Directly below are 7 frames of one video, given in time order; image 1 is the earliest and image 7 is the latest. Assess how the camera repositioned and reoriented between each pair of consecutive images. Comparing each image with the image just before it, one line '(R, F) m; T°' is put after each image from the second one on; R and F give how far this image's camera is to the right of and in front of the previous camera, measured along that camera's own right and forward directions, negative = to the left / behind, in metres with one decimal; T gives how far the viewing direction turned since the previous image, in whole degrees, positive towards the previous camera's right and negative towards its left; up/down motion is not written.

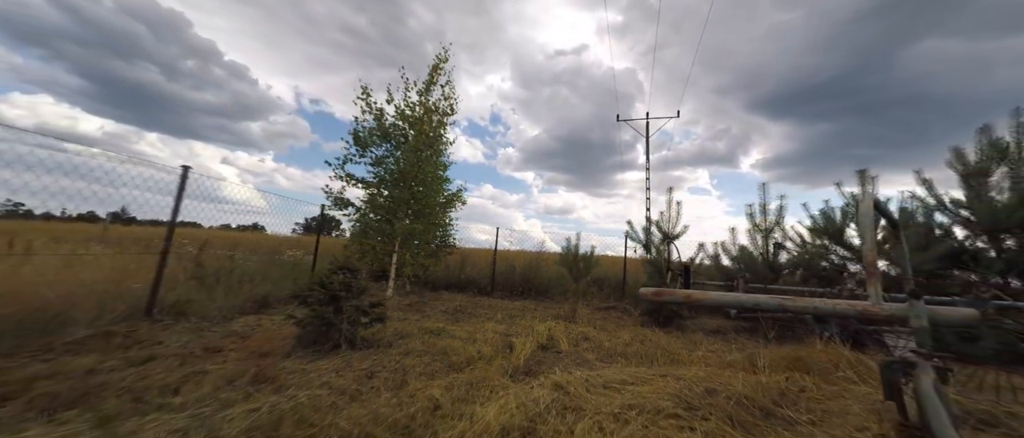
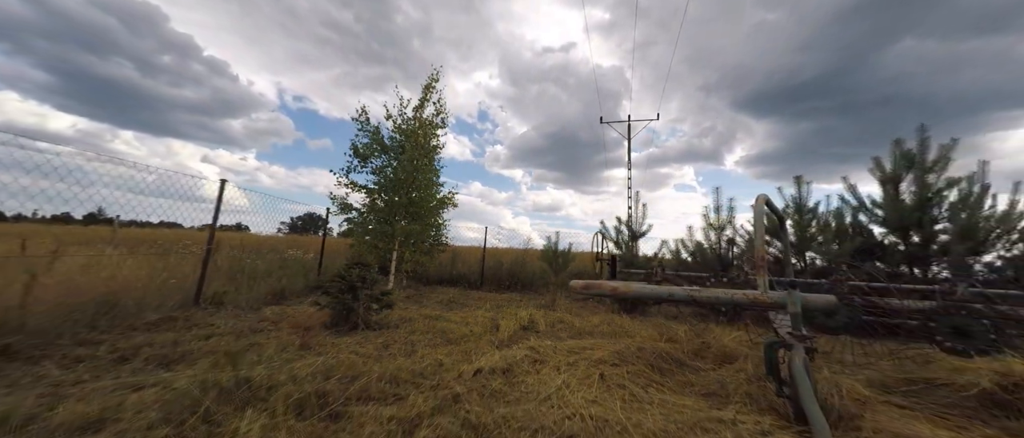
(+0.1, -0.9) m; +2°
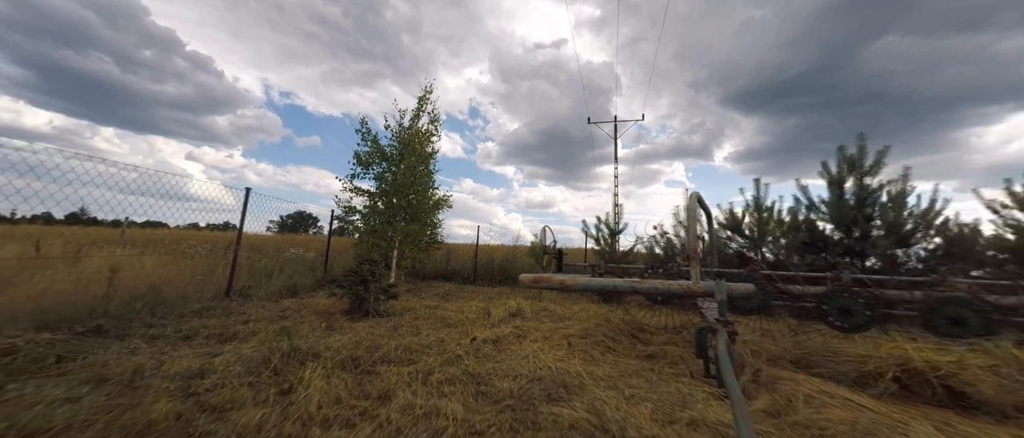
(+0.1, -0.8) m; +1°
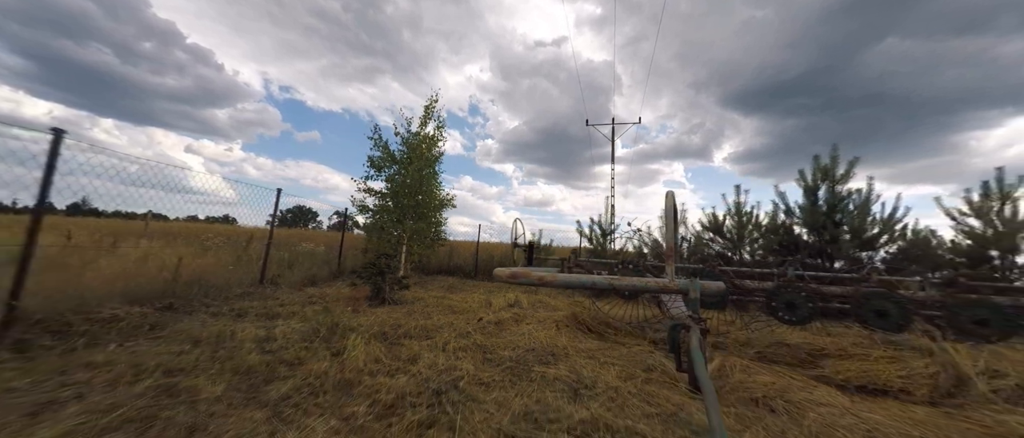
(0.0, -0.7) m; 0°
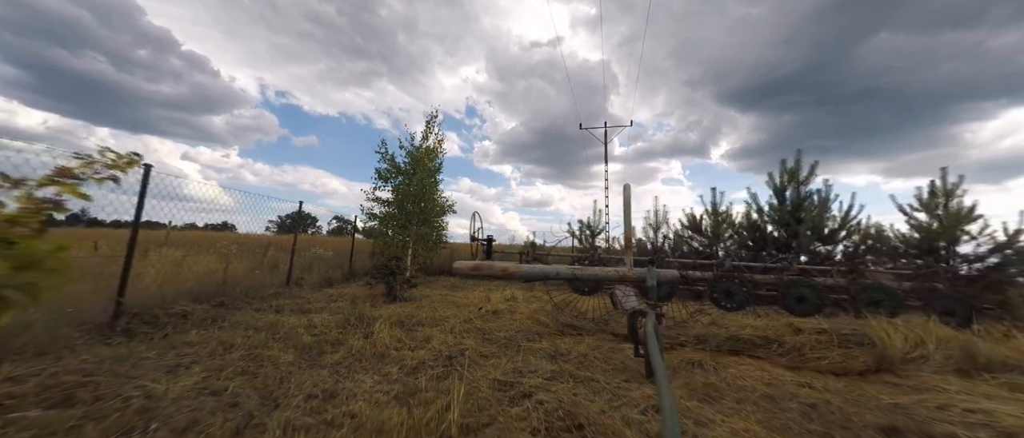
(+0.1, -0.8) m; 0°
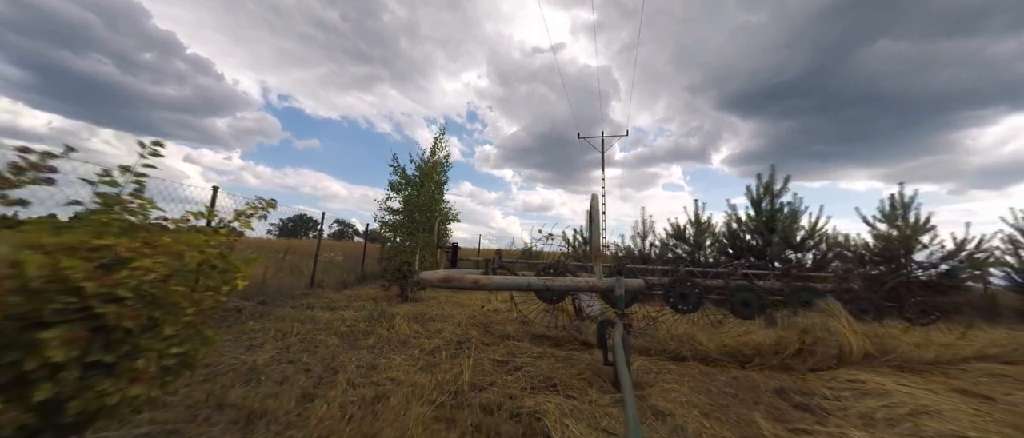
(0.0, -0.8) m; 0°
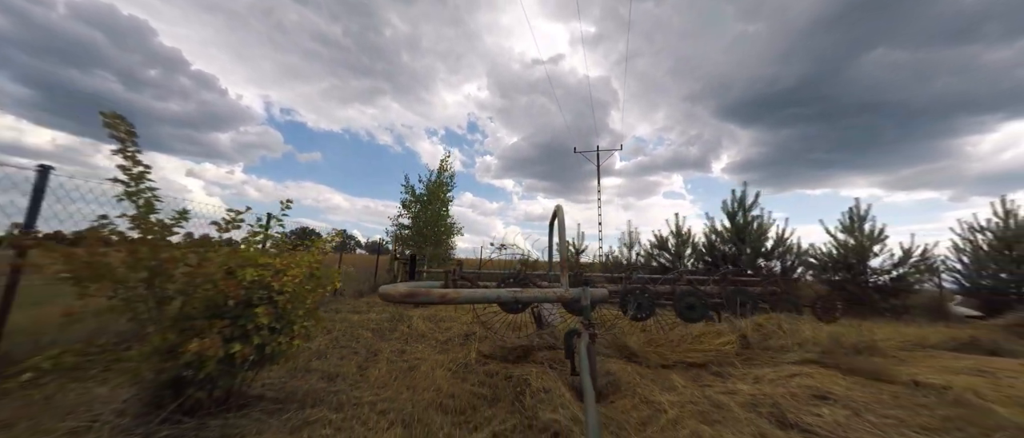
(+0.1, -1.1) m; 0°
